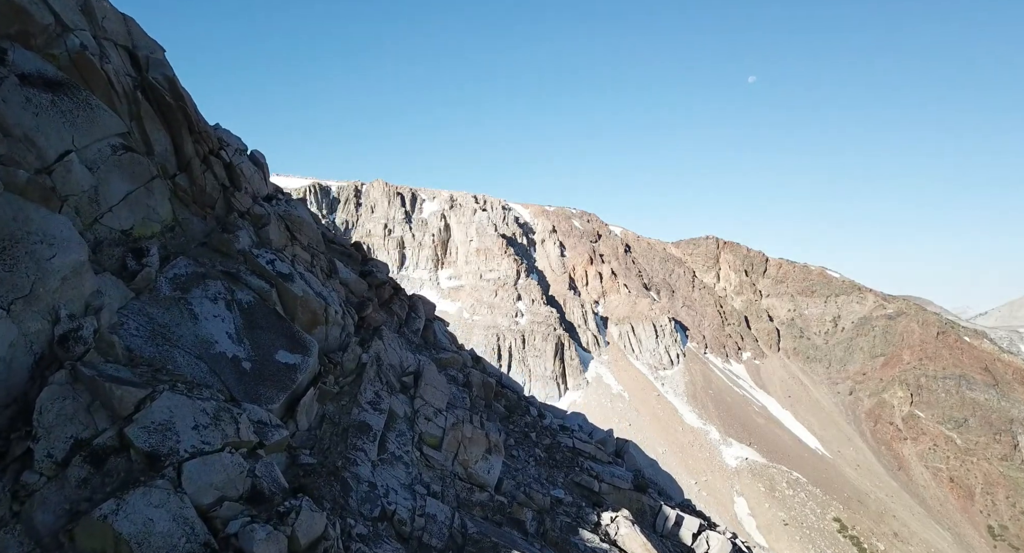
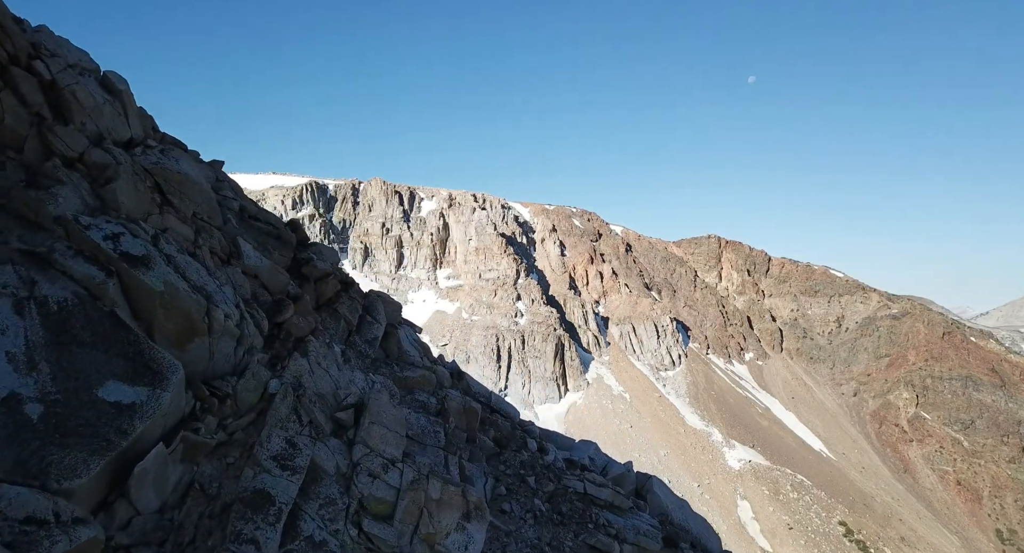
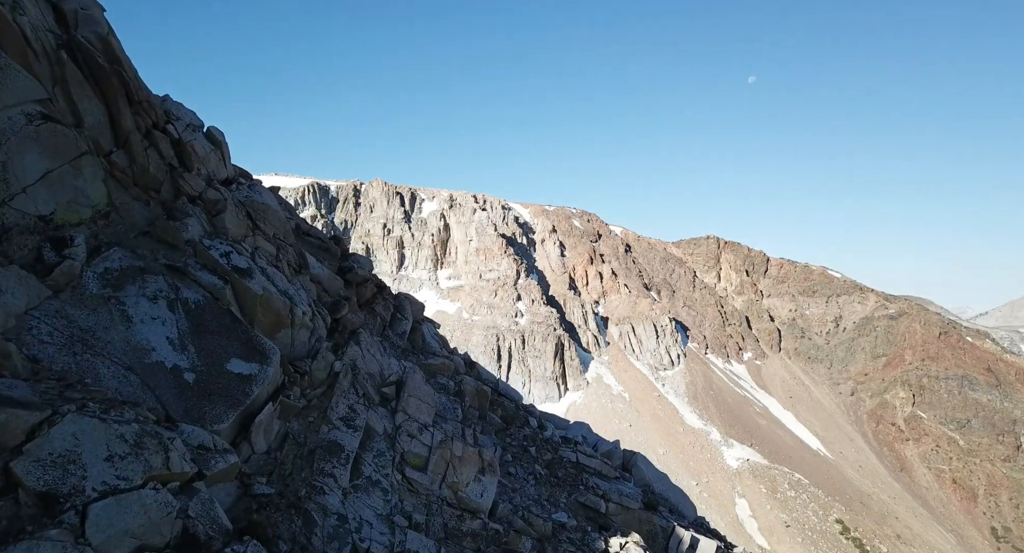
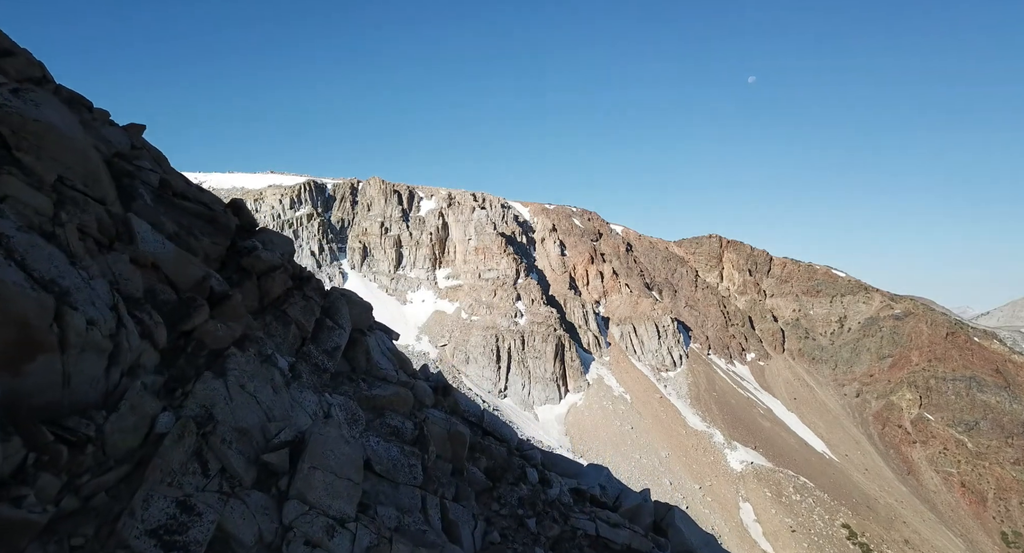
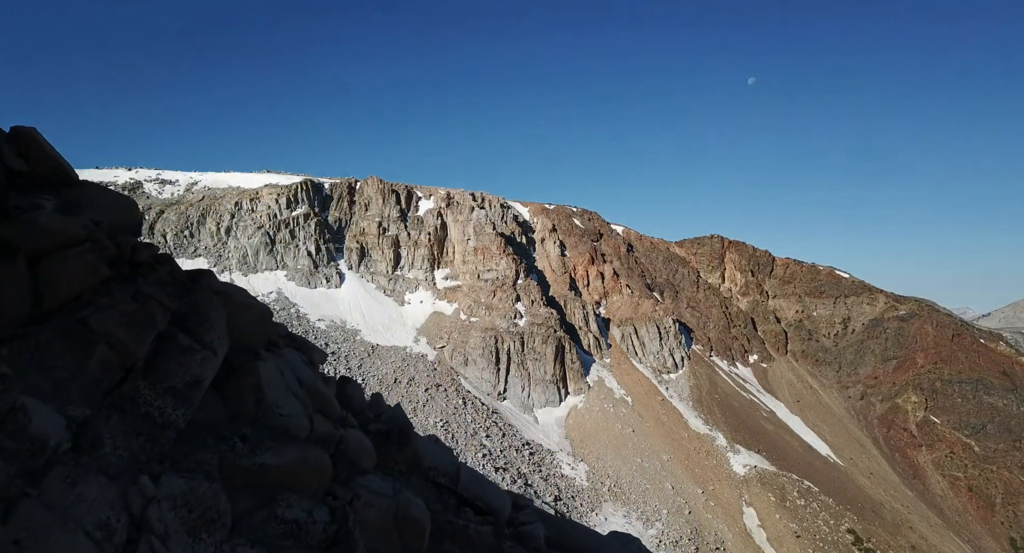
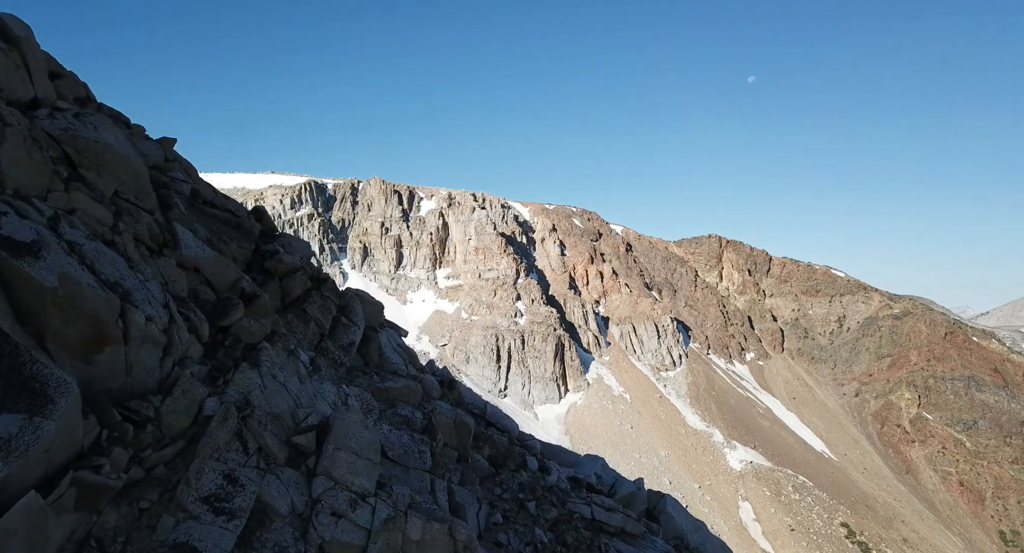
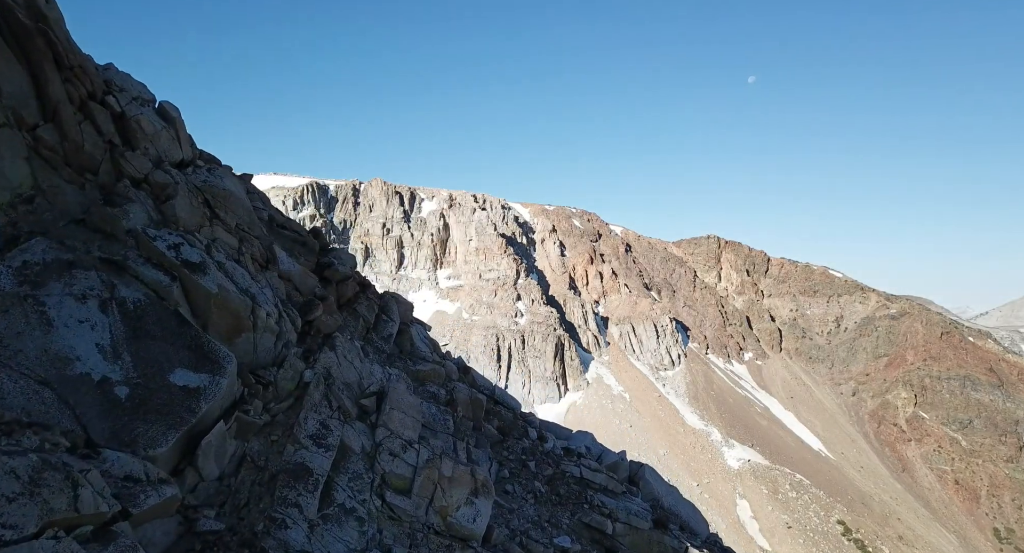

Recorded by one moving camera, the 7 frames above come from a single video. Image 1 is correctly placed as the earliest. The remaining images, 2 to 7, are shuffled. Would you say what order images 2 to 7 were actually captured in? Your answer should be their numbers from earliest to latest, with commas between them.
3, 7, 2, 6, 4, 5
